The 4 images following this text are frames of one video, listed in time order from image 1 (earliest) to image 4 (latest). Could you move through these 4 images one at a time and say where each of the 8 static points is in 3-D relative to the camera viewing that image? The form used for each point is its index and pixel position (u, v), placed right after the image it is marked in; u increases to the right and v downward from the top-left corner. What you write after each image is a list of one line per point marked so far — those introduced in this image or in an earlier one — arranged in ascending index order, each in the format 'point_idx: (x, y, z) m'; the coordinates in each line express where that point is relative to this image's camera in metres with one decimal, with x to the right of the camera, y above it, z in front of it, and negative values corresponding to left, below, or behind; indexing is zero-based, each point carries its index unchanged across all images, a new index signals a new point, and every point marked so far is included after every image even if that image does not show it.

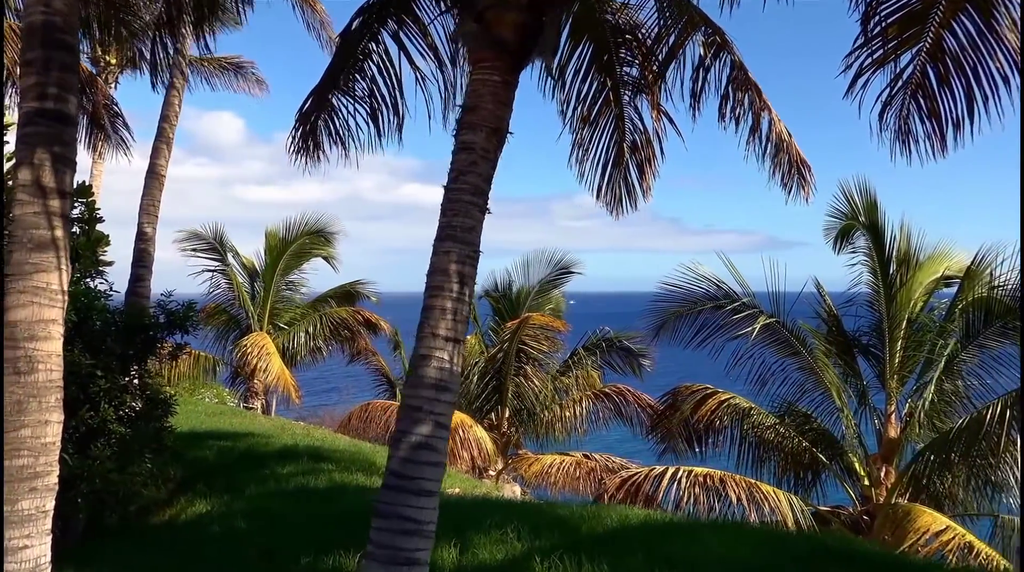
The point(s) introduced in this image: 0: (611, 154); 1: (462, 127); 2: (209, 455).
0: (+0.9, +1.2, +7.0) m
1: (-0.2, +0.8, +3.9) m
2: (-3.2, -1.8, +8.5) m
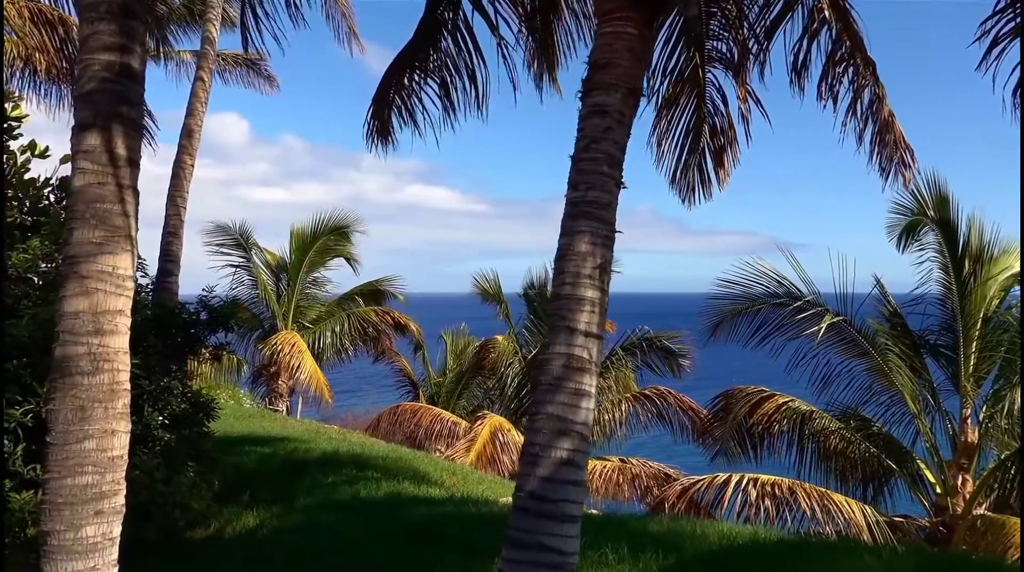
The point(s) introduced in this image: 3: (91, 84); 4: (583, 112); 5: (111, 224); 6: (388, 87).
0: (+1.4, +1.2, +6.4) m
1: (+0.3, +0.8, +3.4) m
2: (-2.6, -1.8, +7.9) m
3: (-1.7, +0.8, +3.1) m
4: (+0.3, +0.7, +3.4) m
5: (-1.5, +0.2, +3.1) m
6: (-0.9, +1.5, +6.2) m
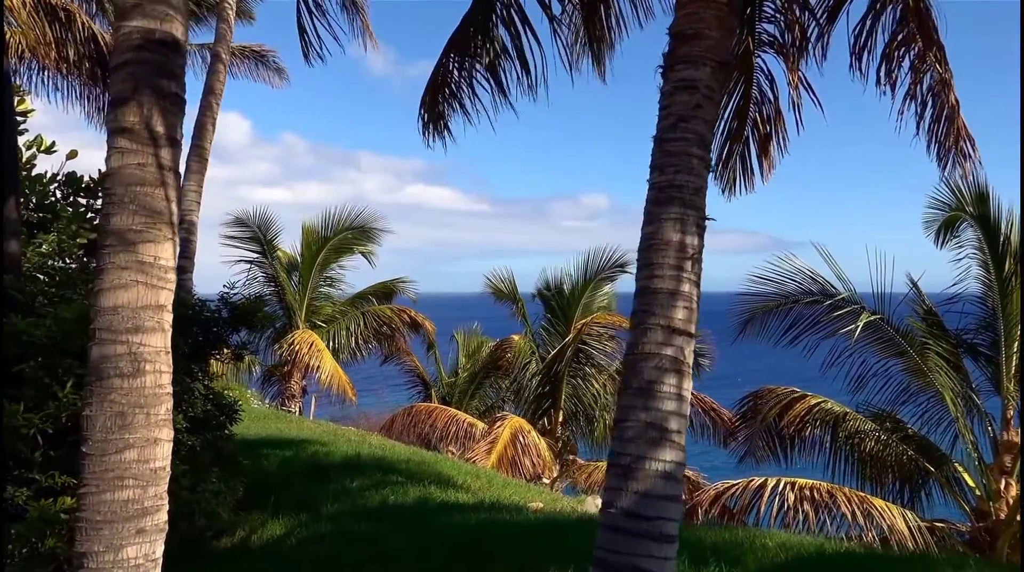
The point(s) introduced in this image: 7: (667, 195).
0: (+1.7, +1.3, +6.1) m
1: (+0.6, +0.9, +3.1) m
2: (-2.3, -1.7, +7.6) m
3: (-1.4, +0.8, +2.8) m
4: (+0.6, +0.8, +3.1) m
5: (-1.3, +0.3, +2.8) m
6: (-0.6, +1.5, +5.9) m
7: (+0.6, +0.3, +2.9) m
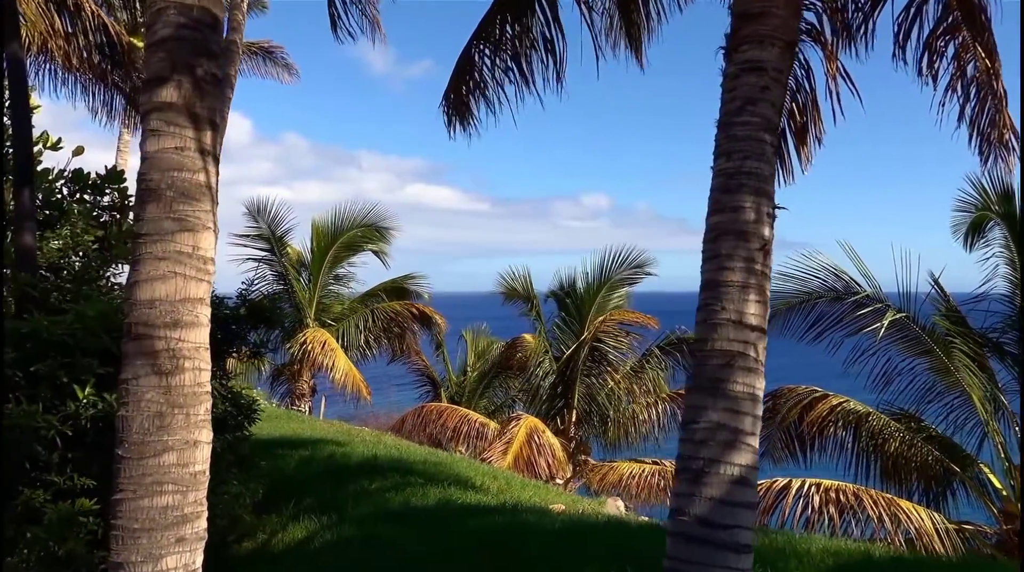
0: (+1.9, +1.3, +6.0) m
1: (+0.8, +0.9, +2.9) m
2: (-2.1, -1.7, +7.5) m
3: (-1.2, +0.8, +2.6) m
4: (+0.8, +0.8, +2.9) m
5: (-1.1, +0.3, +2.6) m
6: (-0.4, +1.6, +5.7) m
7: (+0.8, +0.4, +2.7) m
